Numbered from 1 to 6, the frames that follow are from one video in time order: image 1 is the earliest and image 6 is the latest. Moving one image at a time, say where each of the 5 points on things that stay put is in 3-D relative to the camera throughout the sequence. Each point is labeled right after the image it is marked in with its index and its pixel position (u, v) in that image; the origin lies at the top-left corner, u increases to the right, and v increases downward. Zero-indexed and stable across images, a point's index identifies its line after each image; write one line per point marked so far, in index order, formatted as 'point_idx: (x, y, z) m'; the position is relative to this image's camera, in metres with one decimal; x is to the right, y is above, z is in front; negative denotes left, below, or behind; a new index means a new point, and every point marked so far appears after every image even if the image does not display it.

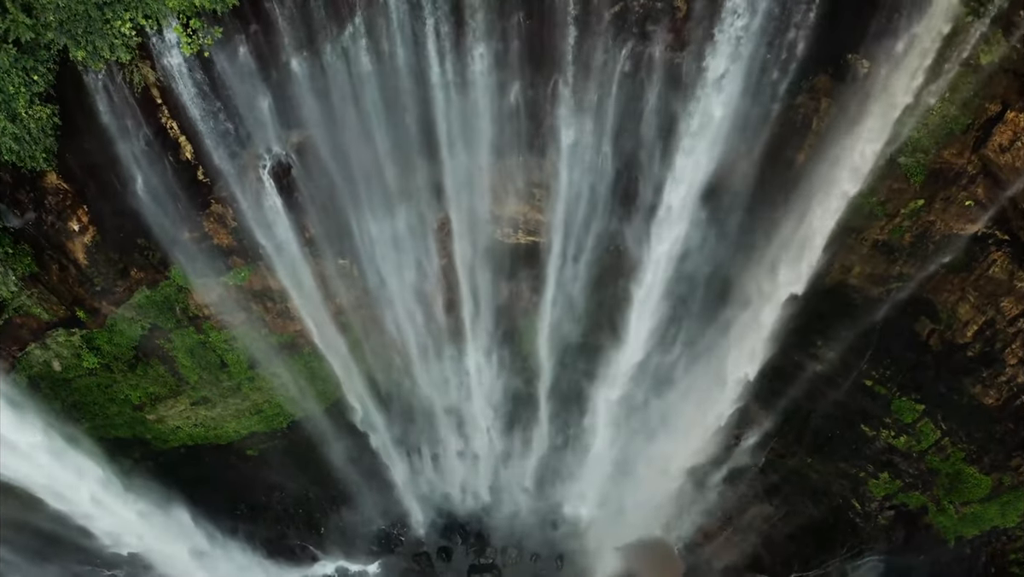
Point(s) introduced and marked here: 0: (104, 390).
0: (-6.8, -1.7, +11.1) m
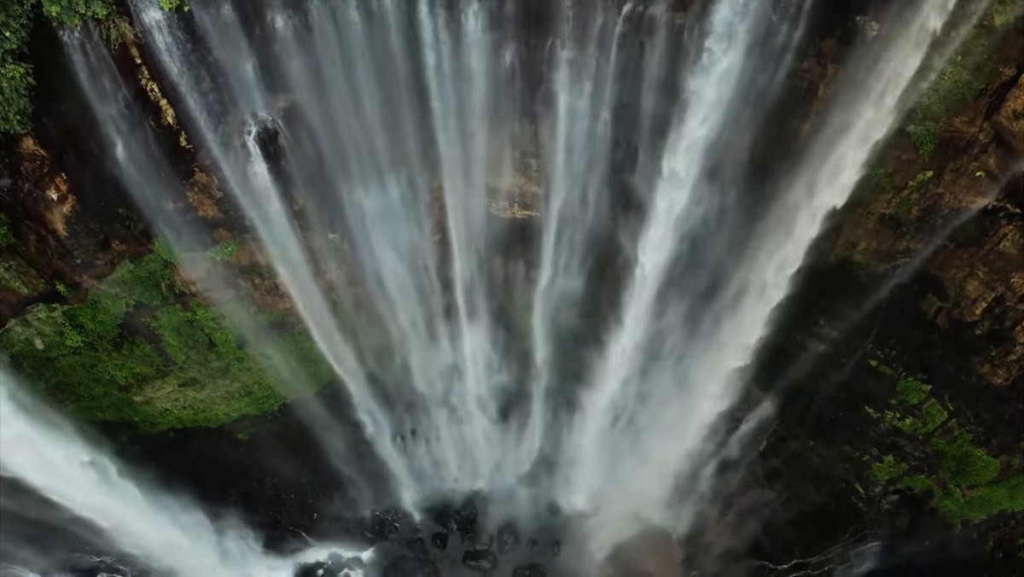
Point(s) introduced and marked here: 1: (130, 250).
0: (-6.9, -1.3, +10.8) m
1: (-5.6, +0.6, +9.7) m
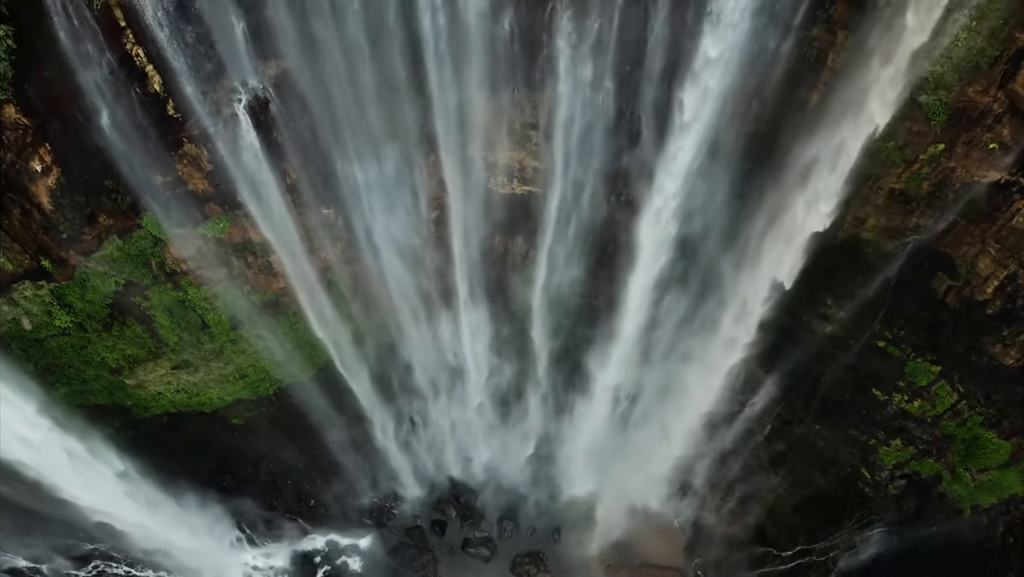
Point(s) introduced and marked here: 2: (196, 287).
0: (-6.9, -1.0, +10.6) m
1: (-5.6, +0.9, +9.5) m
2: (-4.9, 0.0, +10.3) m
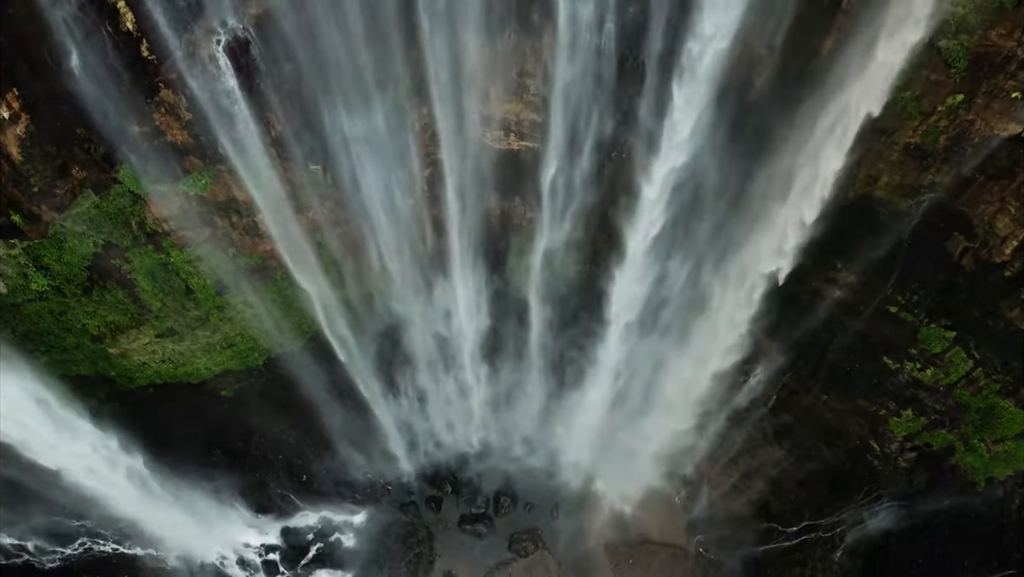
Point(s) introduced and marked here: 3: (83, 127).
0: (-6.9, -0.4, +10.2) m
1: (-5.6, +1.4, +9.0) m
2: (-4.9, +0.6, +9.9) m
3: (-5.5, +2.0, +8.7) m
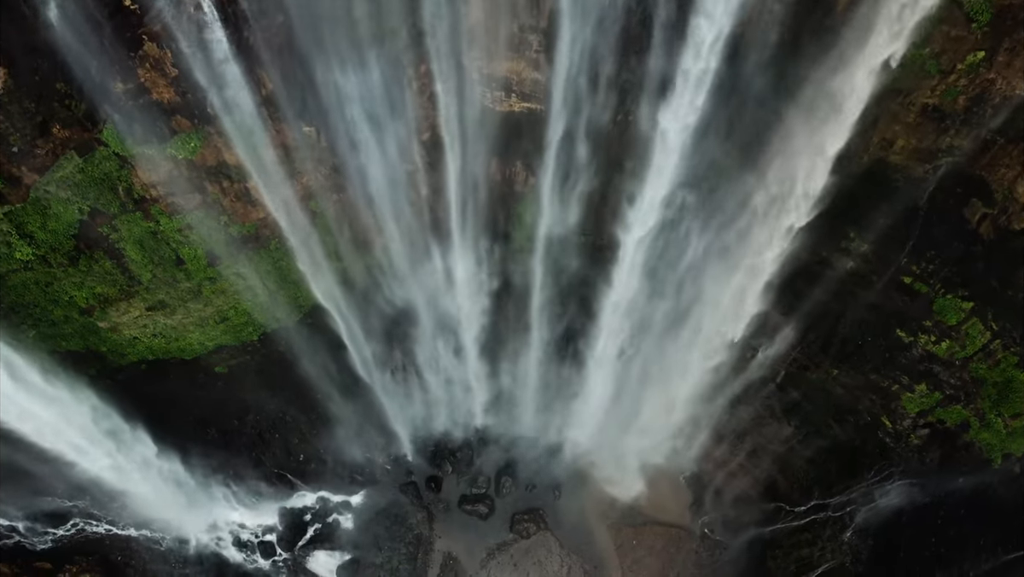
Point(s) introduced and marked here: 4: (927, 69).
0: (-6.9, 0.0, +9.9) m
1: (-5.6, +1.8, +8.7) m
2: (-4.9, +1.0, +9.5) m
3: (-5.5, +2.4, +8.3) m
4: (+5.1, +2.7, +8.3) m
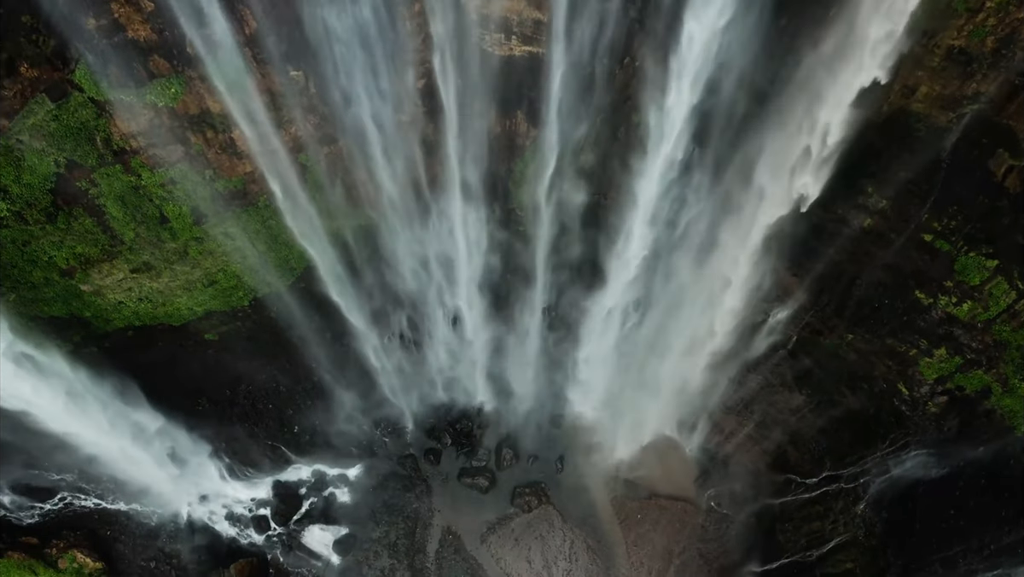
0: (-6.9, +0.6, +9.4) m
1: (-5.6, +2.4, +8.2) m
2: (-4.9, +1.6, +9.1) m
3: (-5.5, +3.0, +7.8) m
4: (+5.1, +3.3, +7.7) m
